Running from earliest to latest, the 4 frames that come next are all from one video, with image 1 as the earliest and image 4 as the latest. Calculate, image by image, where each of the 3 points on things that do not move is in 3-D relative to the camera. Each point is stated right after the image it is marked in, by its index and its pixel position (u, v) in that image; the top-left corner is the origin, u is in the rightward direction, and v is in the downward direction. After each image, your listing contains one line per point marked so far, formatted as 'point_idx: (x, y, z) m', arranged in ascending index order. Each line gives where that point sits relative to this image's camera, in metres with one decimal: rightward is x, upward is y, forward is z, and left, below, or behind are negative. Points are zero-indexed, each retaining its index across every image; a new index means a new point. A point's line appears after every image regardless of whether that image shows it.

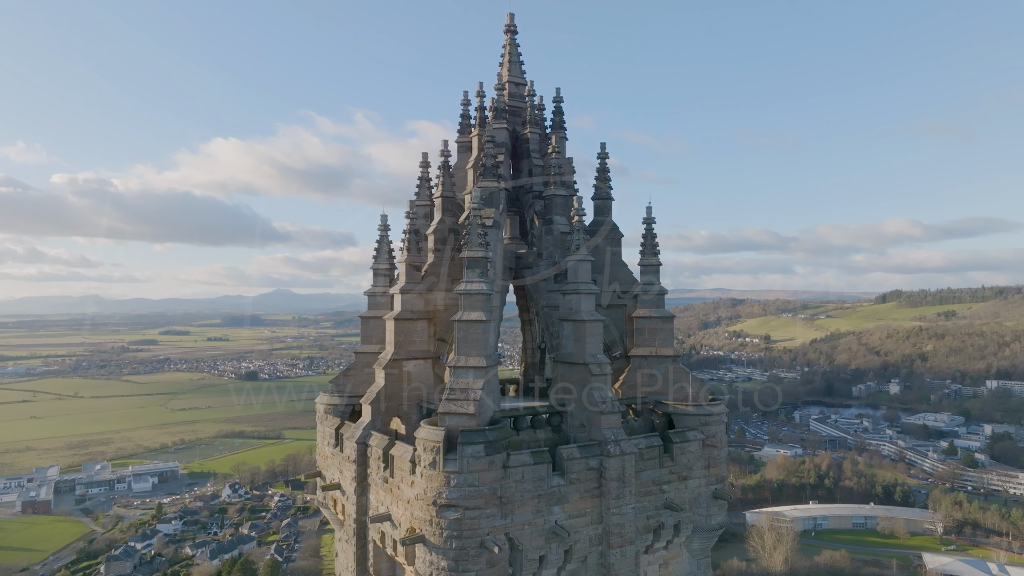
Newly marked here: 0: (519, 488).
0: (+0.1, -1.7, +5.7) m
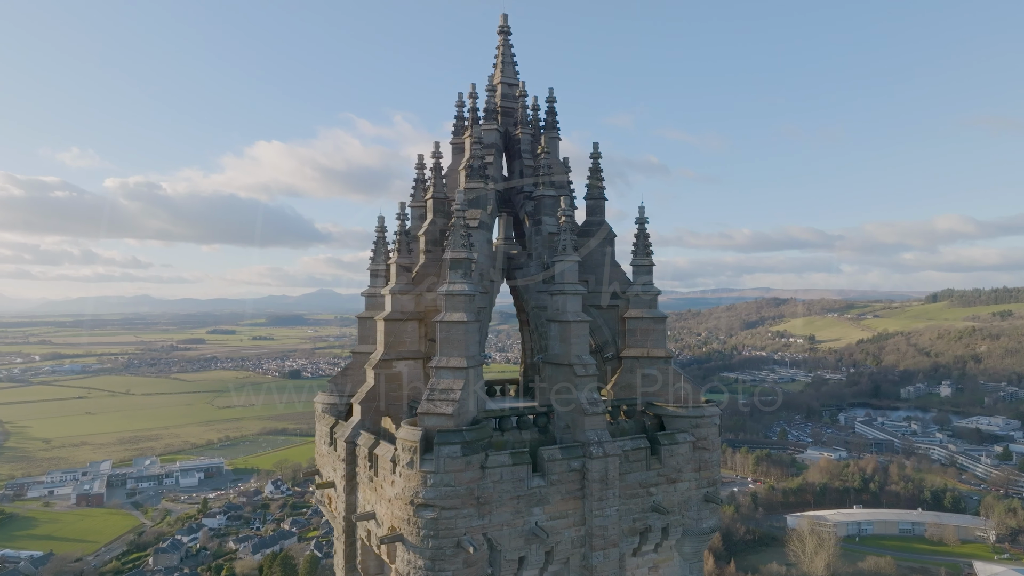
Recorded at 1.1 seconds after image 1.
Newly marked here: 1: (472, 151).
0: (-0.1, -1.7, +5.7) m
1: (-0.4, +1.4, +6.9) m
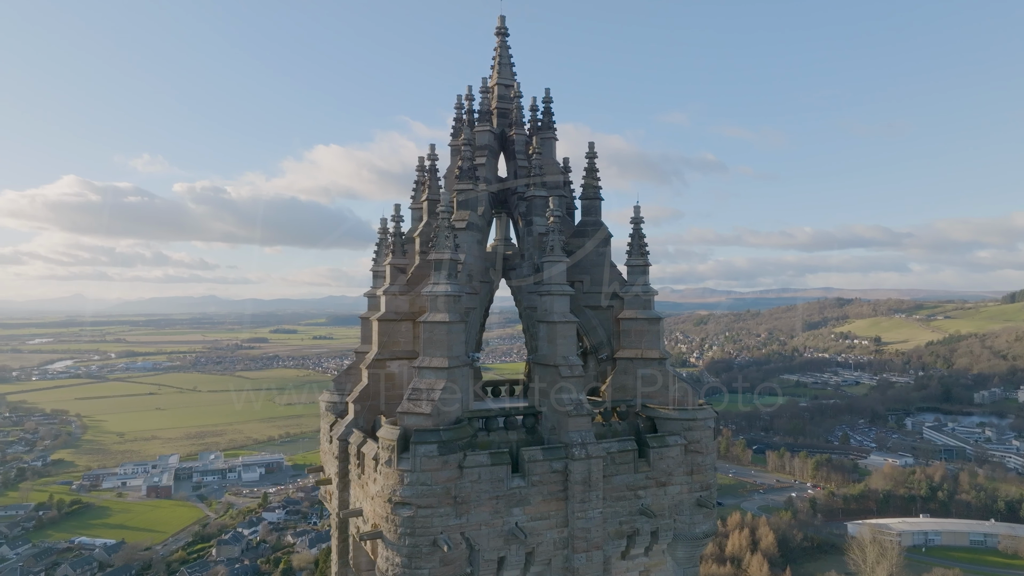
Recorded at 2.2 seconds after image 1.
0: (-0.3, -1.7, +5.7) m
1: (-0.5, +1.4, +7.0) m
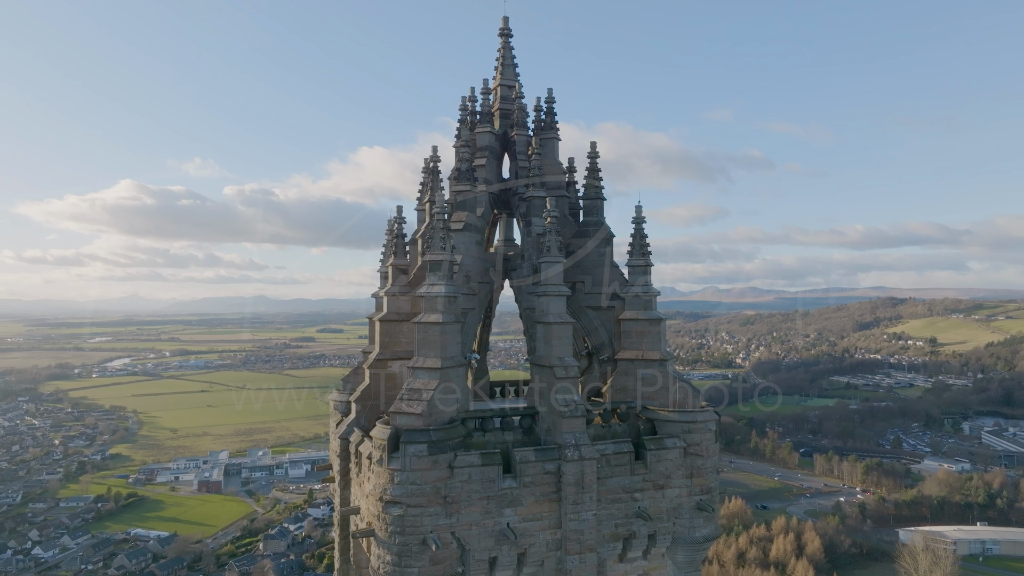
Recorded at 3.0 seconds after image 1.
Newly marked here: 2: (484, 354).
0: (-0.4, -1.7, +5.8) m
1: (-0.5, +1.4, +7.0) m
2: (-0.4, -0.8, +8.7) m
